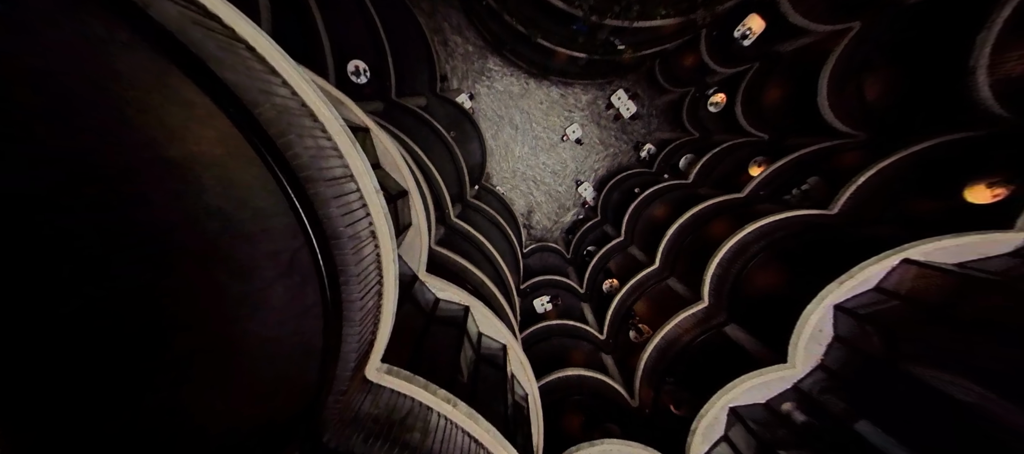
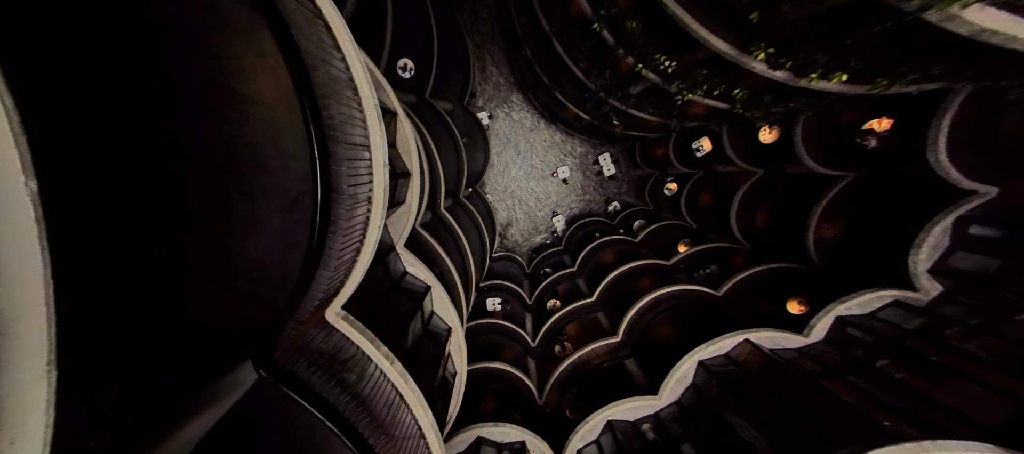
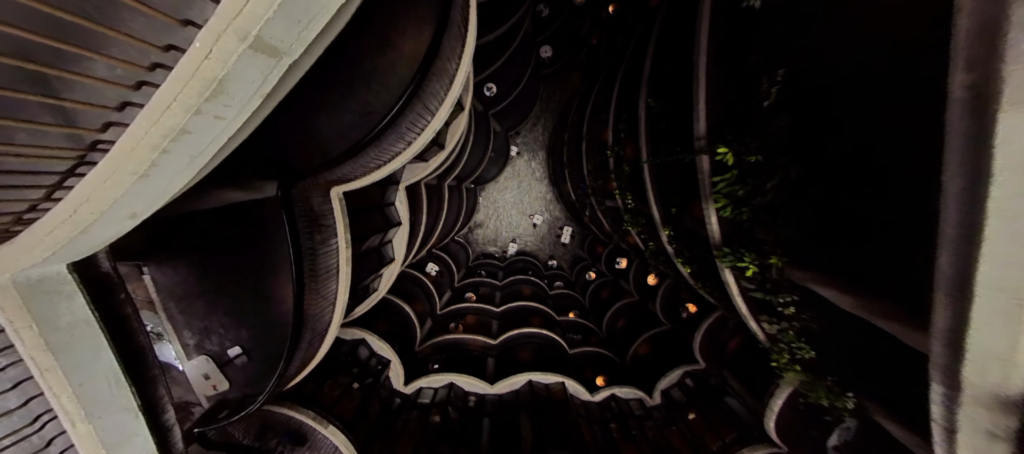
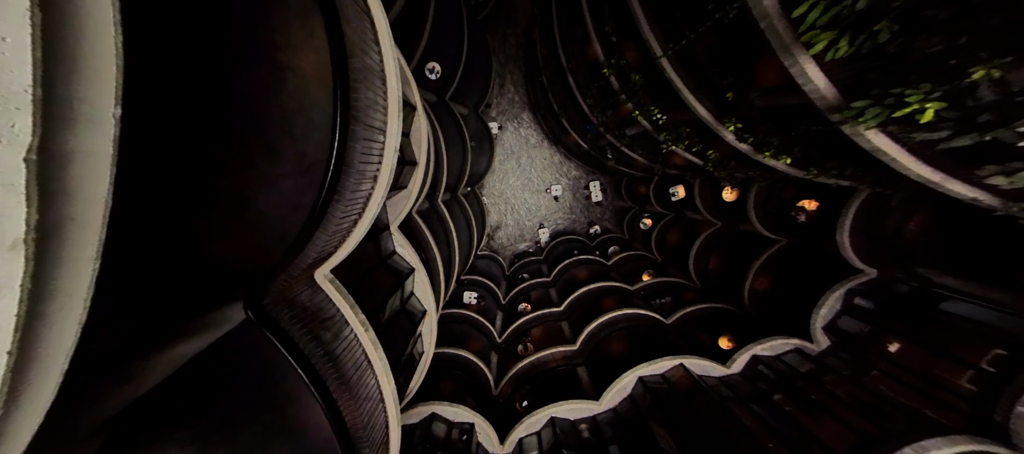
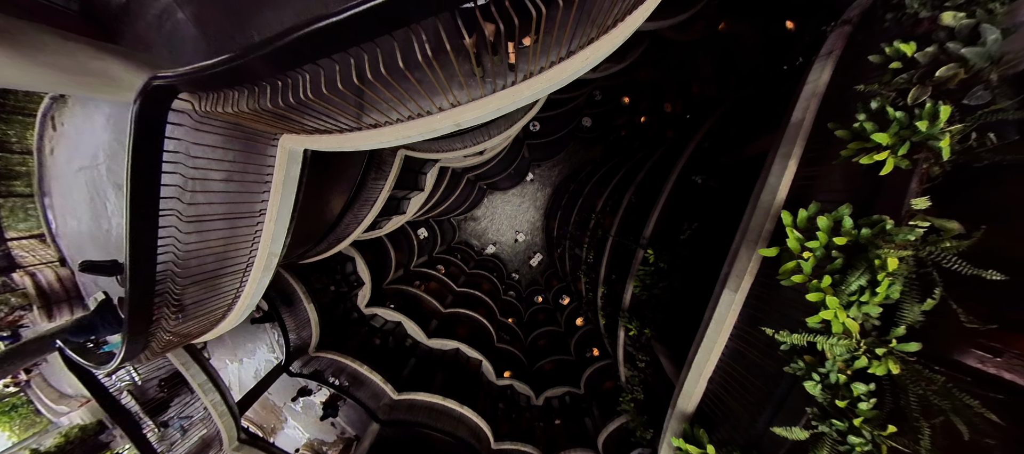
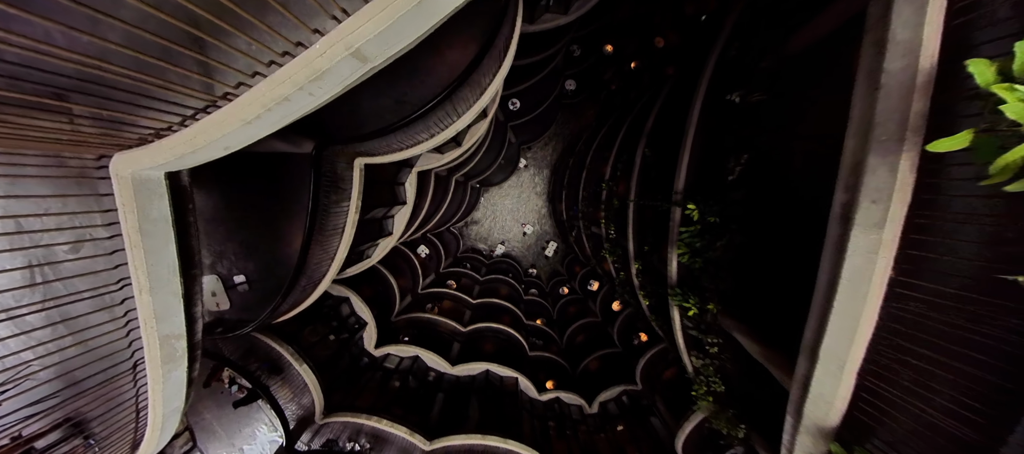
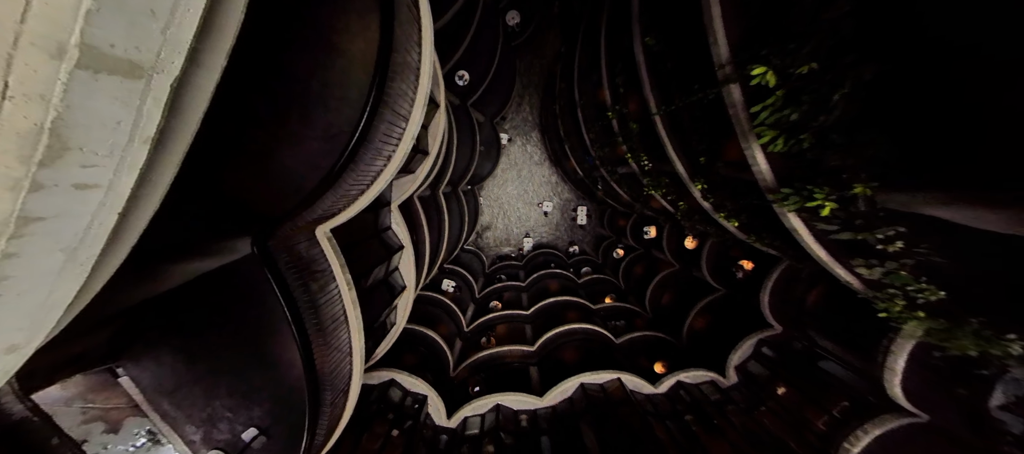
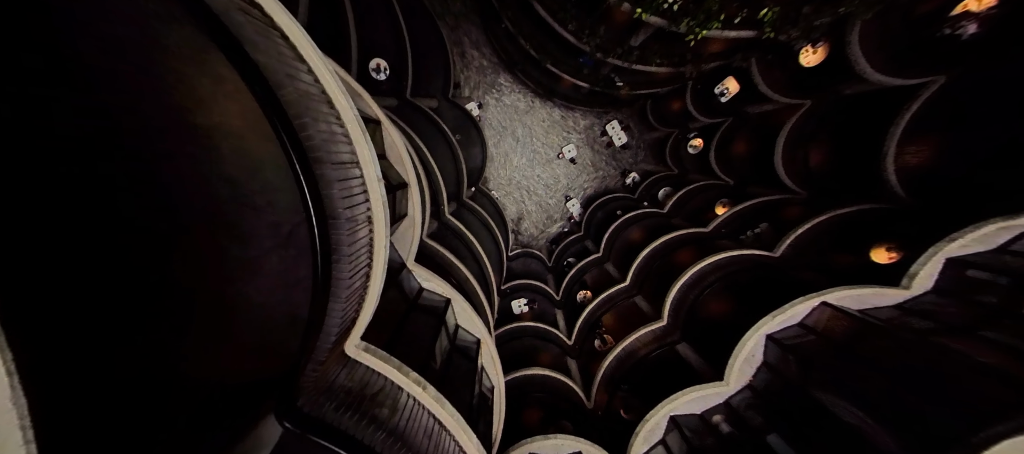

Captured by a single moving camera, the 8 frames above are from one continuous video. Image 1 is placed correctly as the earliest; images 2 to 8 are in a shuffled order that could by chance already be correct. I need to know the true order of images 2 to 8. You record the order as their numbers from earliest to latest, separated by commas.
8, 2, 4, 7, 3, 6, 5
